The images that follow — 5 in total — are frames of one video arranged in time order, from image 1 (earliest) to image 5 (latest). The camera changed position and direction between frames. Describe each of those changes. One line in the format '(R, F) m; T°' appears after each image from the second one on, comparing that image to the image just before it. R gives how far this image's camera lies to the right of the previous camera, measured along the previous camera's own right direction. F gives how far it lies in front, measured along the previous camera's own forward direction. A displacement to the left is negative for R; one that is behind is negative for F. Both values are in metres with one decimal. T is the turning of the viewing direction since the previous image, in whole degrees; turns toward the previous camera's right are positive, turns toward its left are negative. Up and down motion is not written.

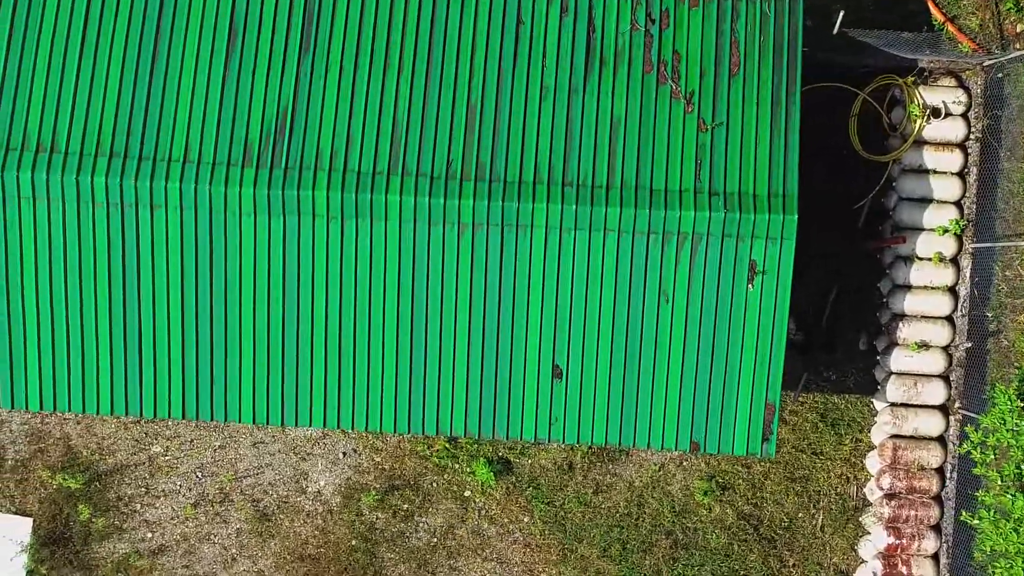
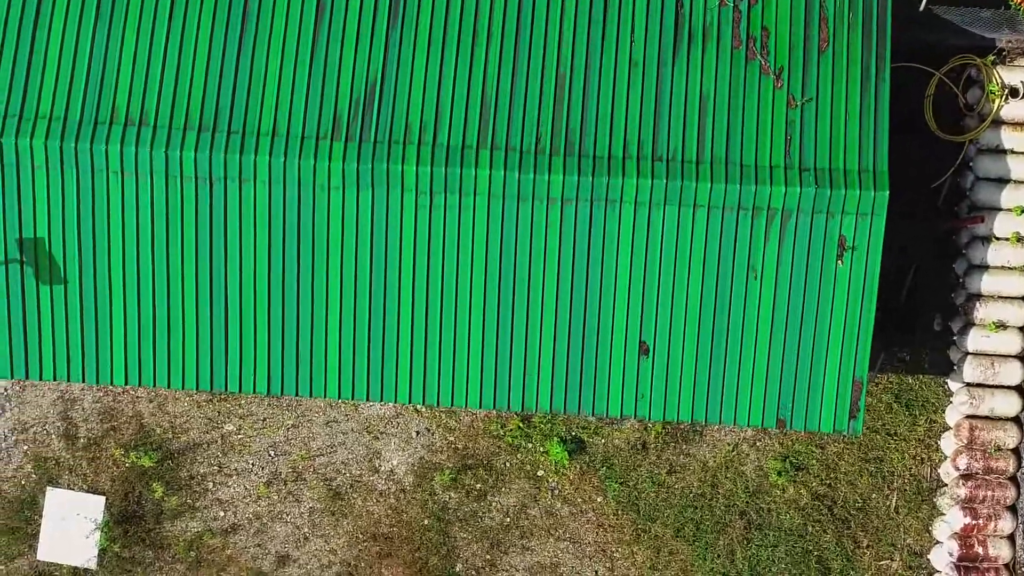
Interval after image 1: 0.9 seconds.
(-1.0, 0.0) m; 0°
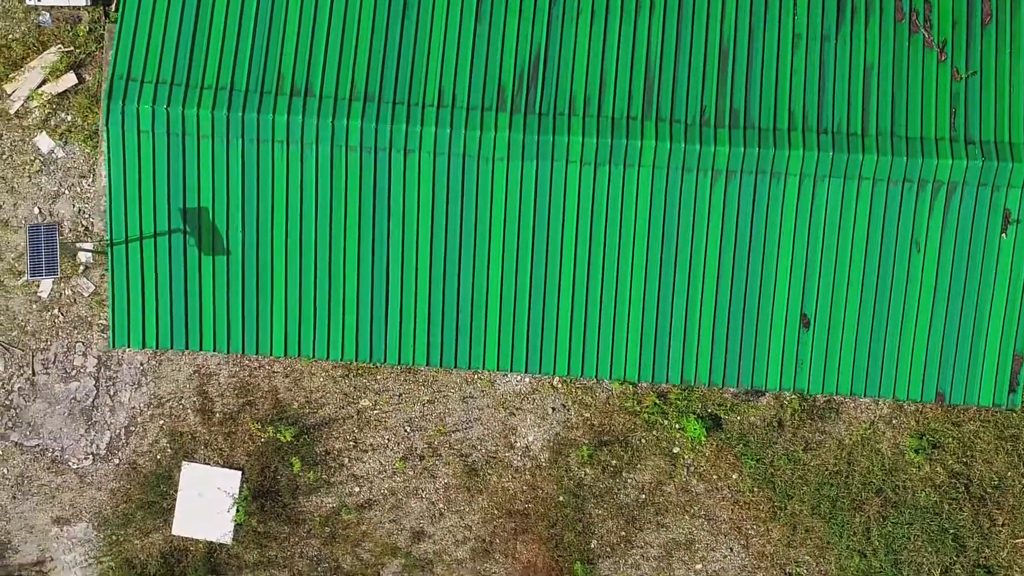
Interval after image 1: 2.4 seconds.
(-1.8, 0.0) m; 0°
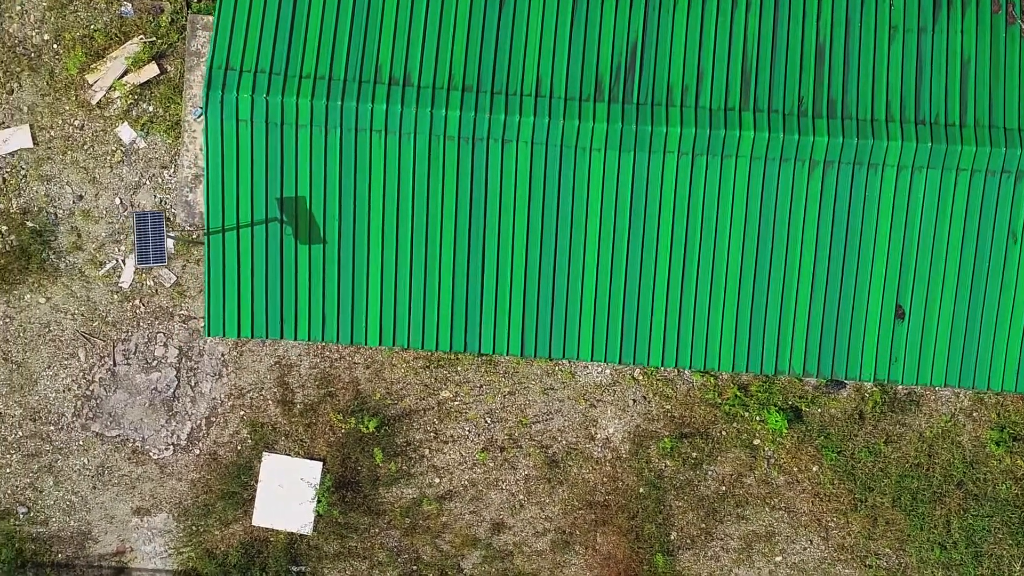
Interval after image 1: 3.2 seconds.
(-1.1, 0.0) m; 0°
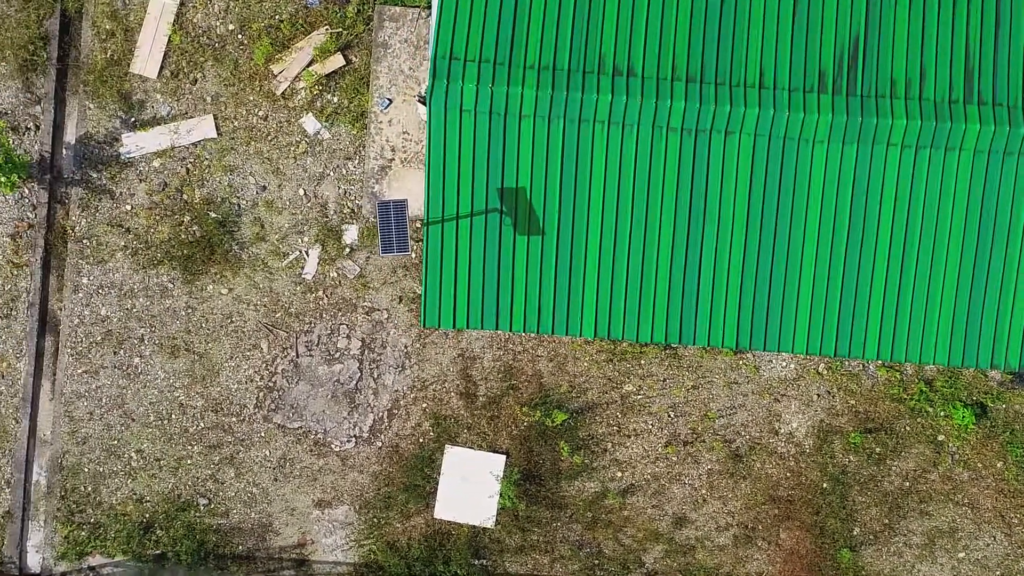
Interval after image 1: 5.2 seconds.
(-2.5, 0.0) m; 0°
